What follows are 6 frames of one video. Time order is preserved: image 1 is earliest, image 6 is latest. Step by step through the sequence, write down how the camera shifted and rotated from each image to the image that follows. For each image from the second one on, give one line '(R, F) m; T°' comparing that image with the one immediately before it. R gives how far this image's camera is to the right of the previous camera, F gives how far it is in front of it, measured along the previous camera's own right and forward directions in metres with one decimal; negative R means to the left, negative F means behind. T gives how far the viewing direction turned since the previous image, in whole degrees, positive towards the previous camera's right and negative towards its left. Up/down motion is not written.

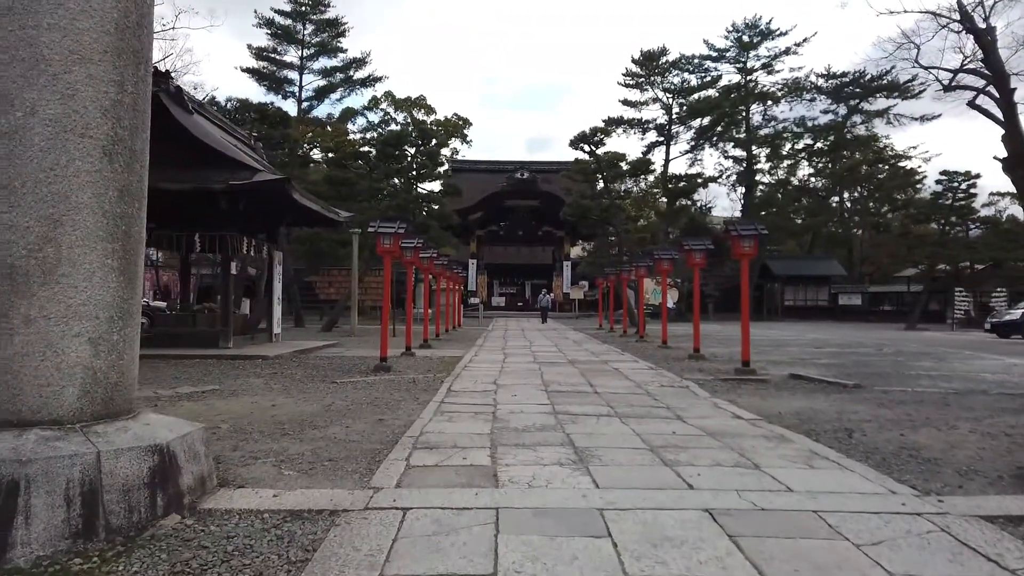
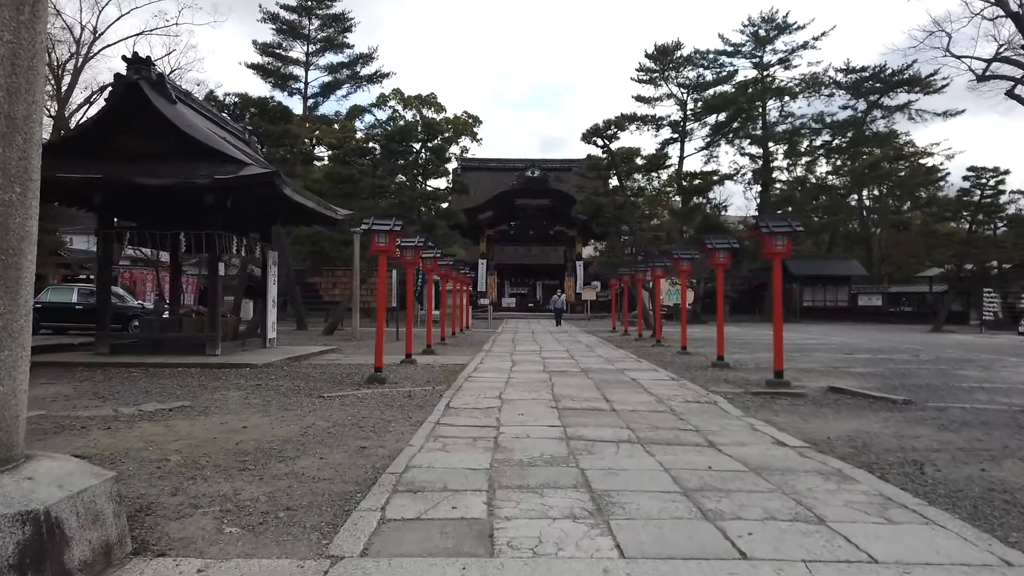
(+0.1, +0.9) m; -1°
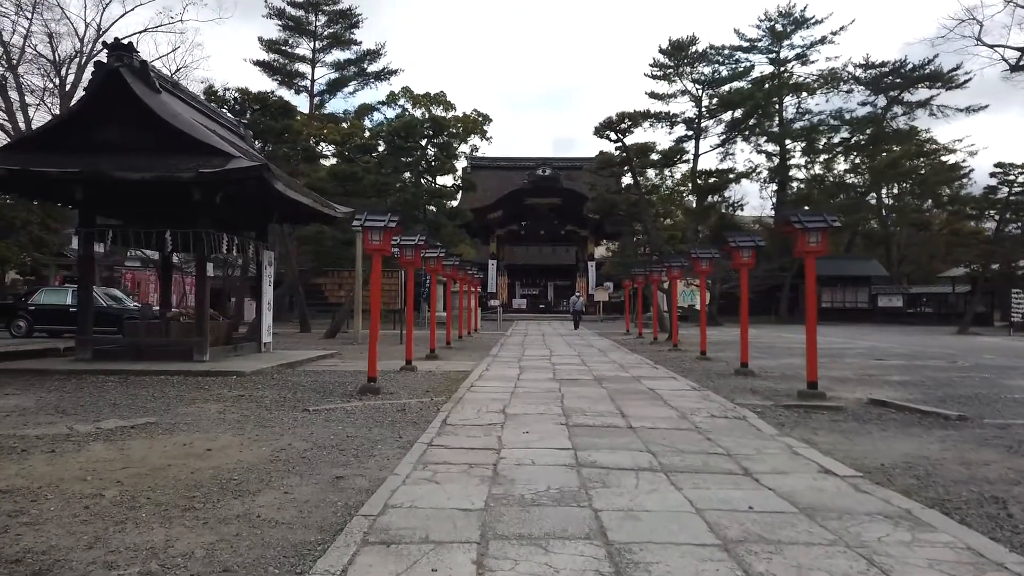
(+0.1, +0.8) m; -1°
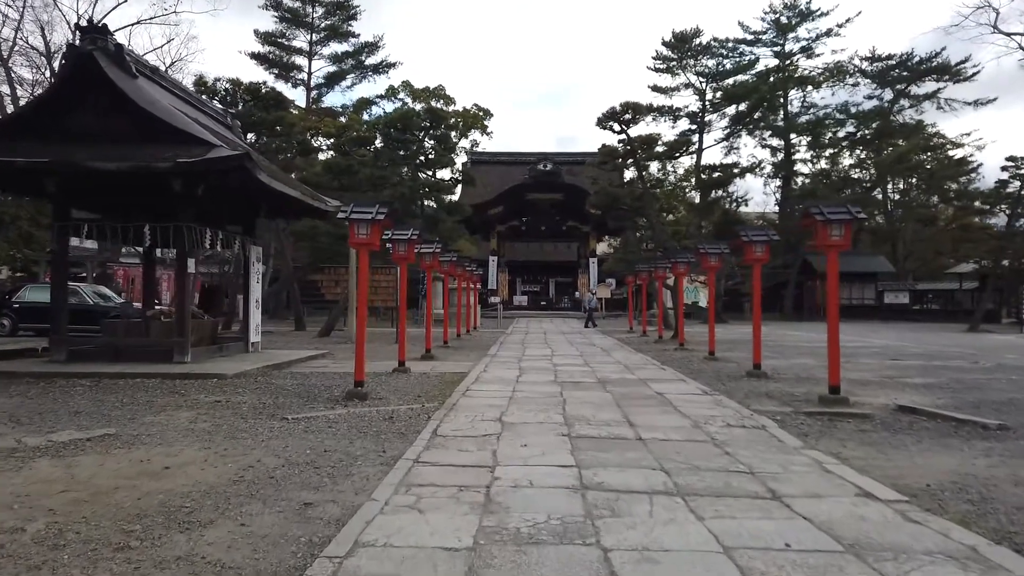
(0.0, +0.6) m; 0°
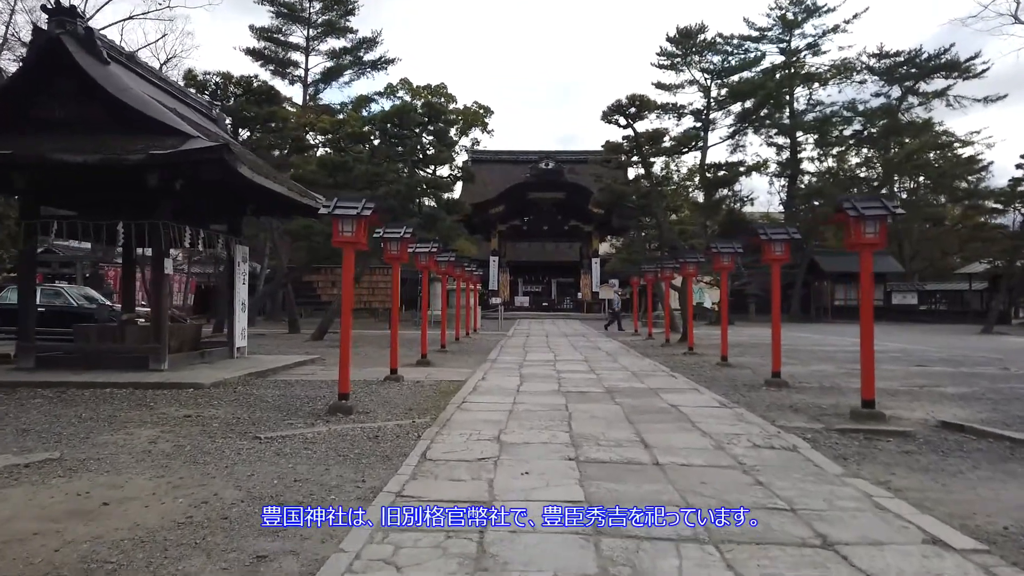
(0.0, +0.7) m; 0°
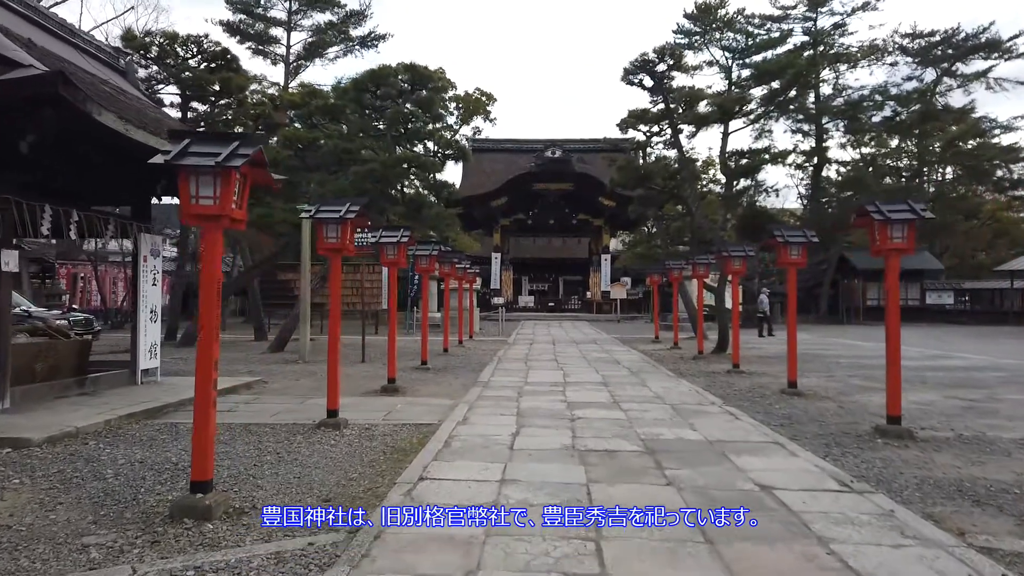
(+0.1, +3.0) m; 0°
